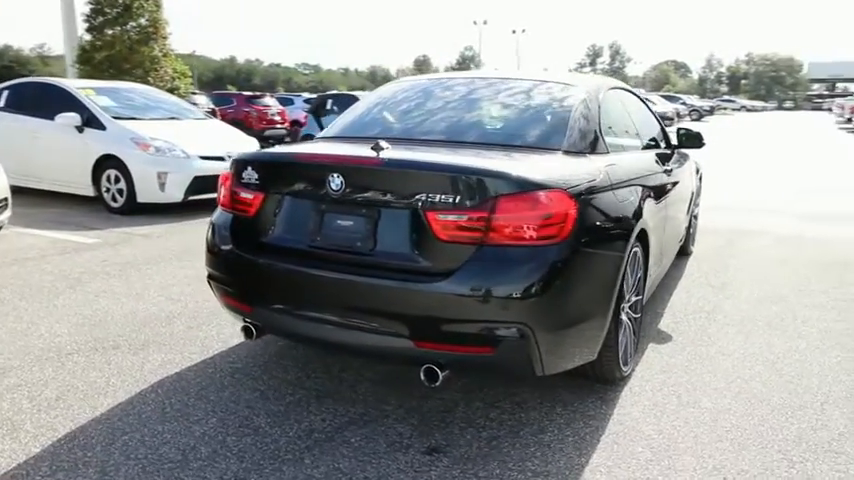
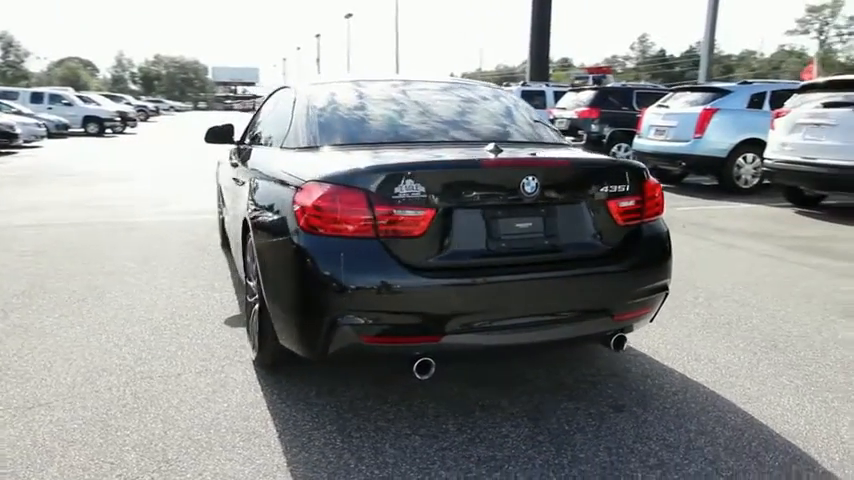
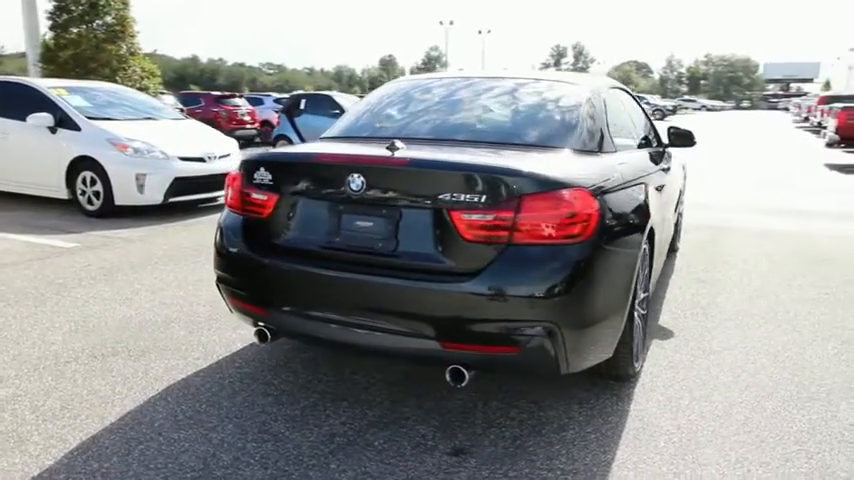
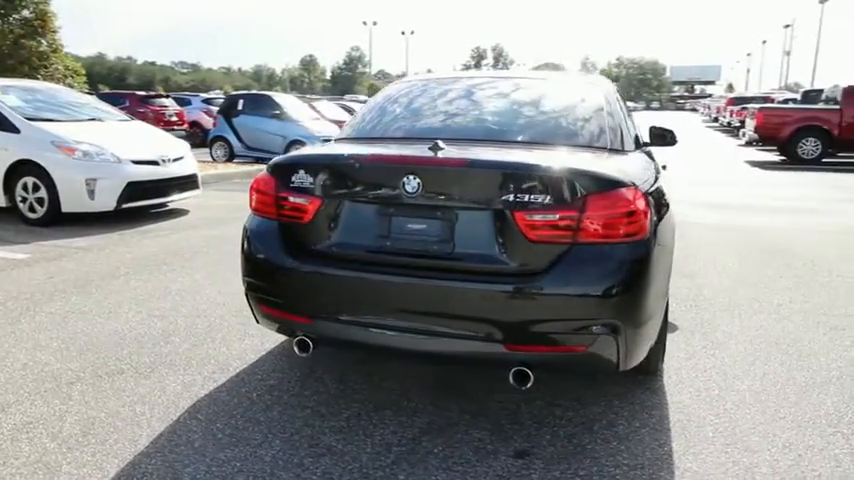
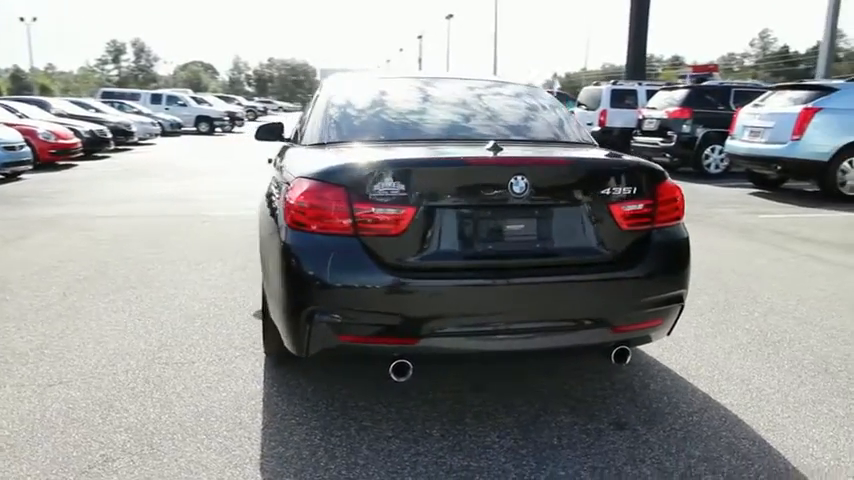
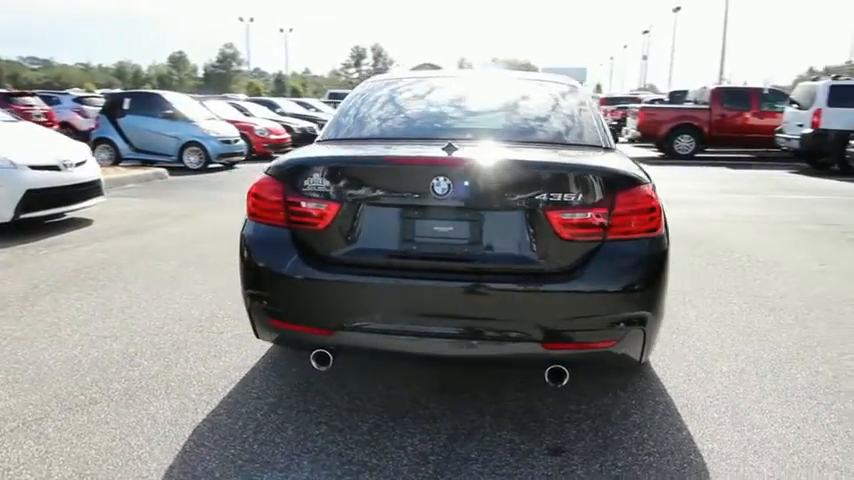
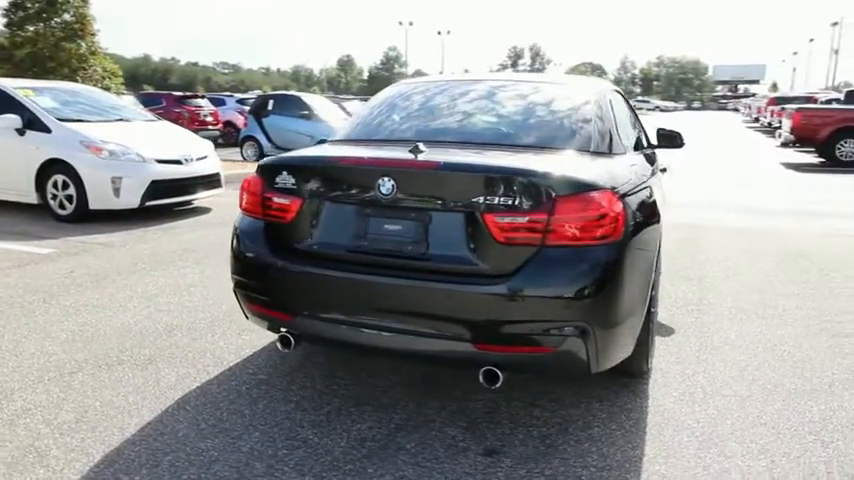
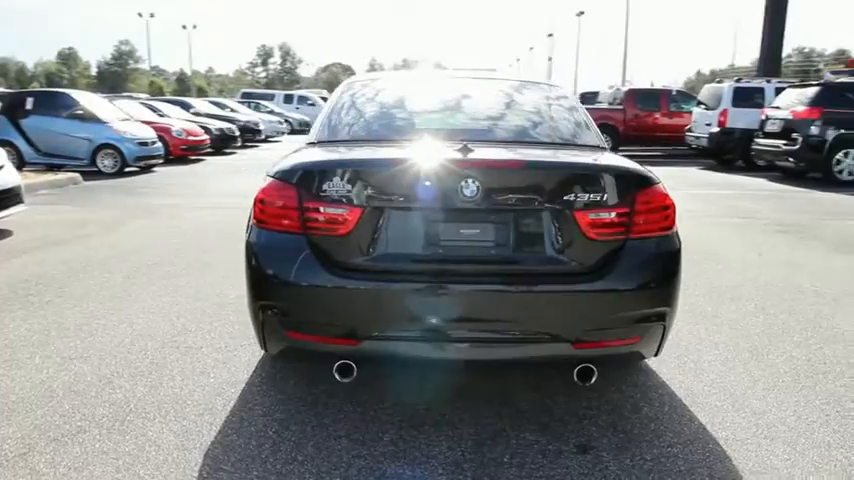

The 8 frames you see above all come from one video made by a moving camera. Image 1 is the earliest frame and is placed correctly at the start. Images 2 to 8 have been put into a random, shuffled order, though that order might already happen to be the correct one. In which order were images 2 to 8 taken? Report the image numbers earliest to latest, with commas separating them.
3, 7, 4, 6, 8, 5, 2
